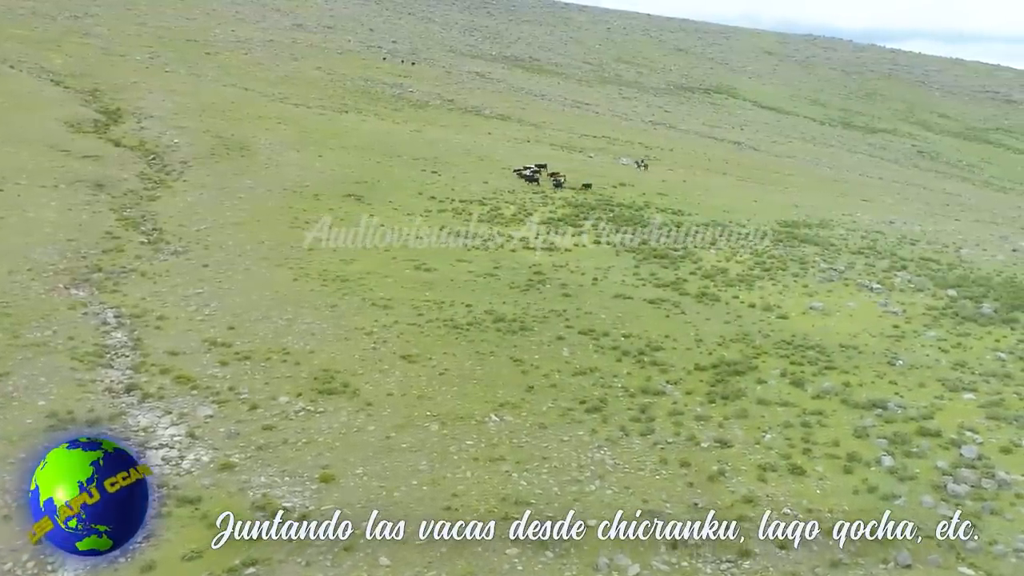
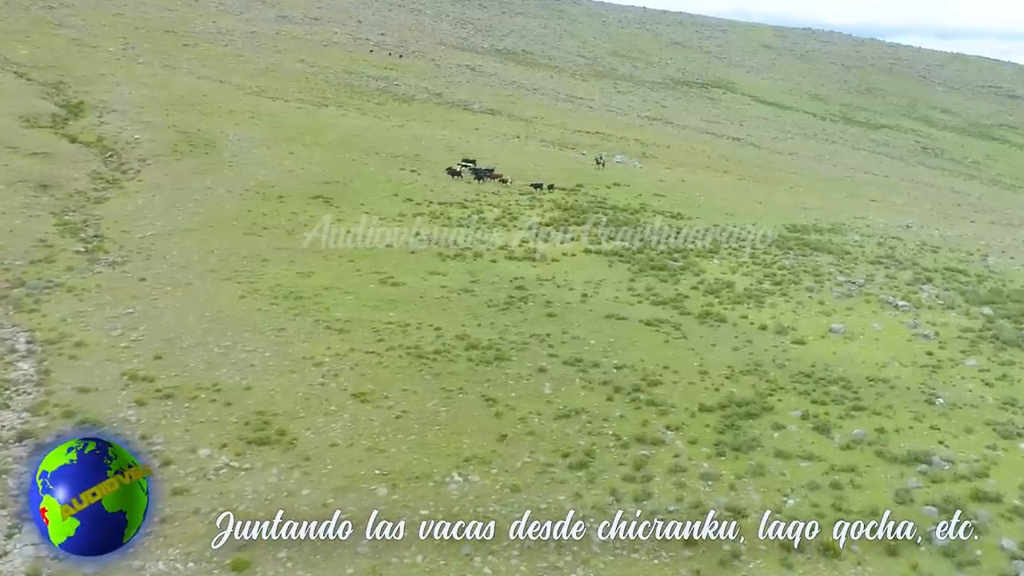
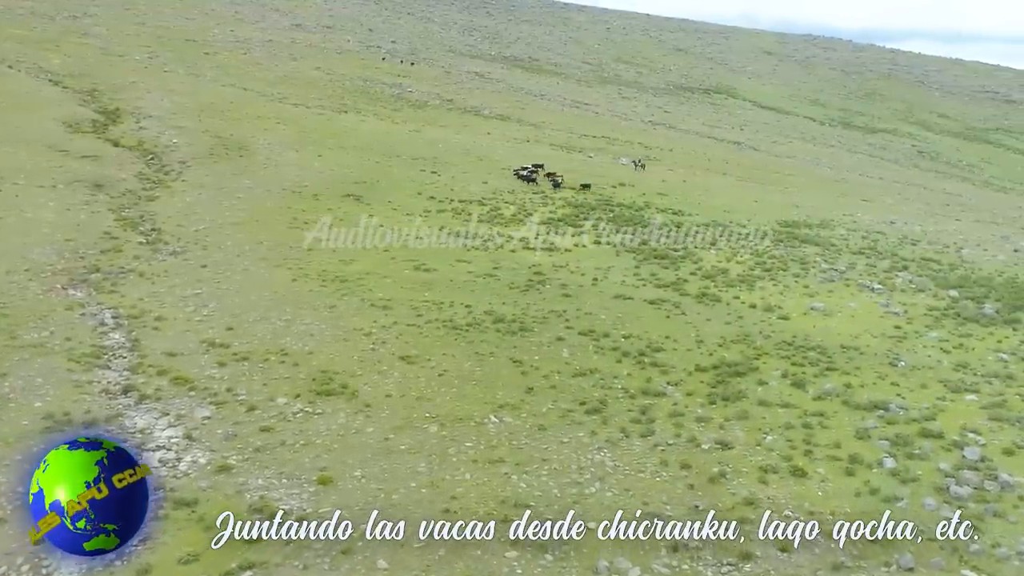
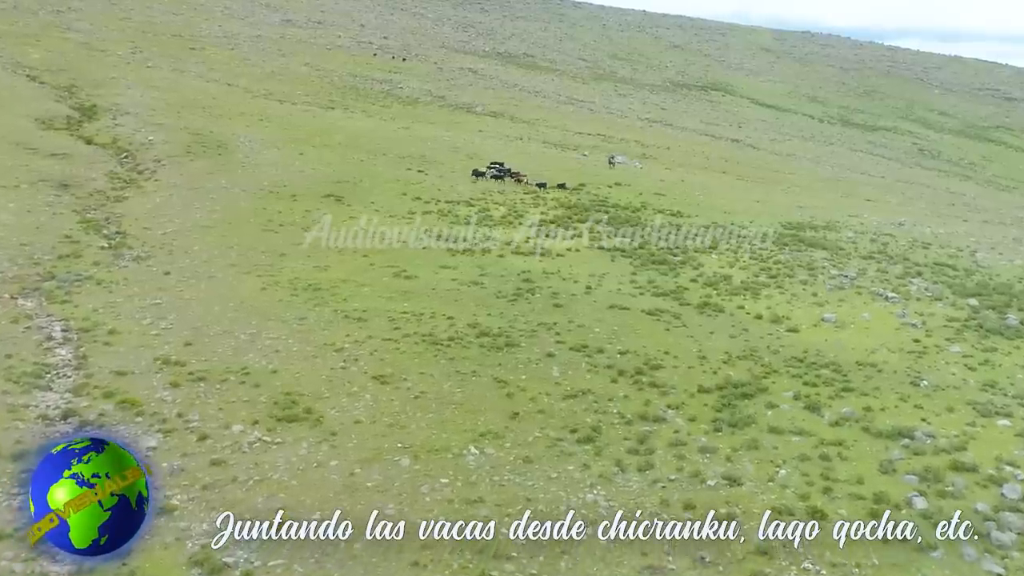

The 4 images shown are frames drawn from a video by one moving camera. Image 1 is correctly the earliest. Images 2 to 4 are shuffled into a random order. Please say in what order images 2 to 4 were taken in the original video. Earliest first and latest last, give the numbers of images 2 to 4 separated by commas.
3, 4, 2
